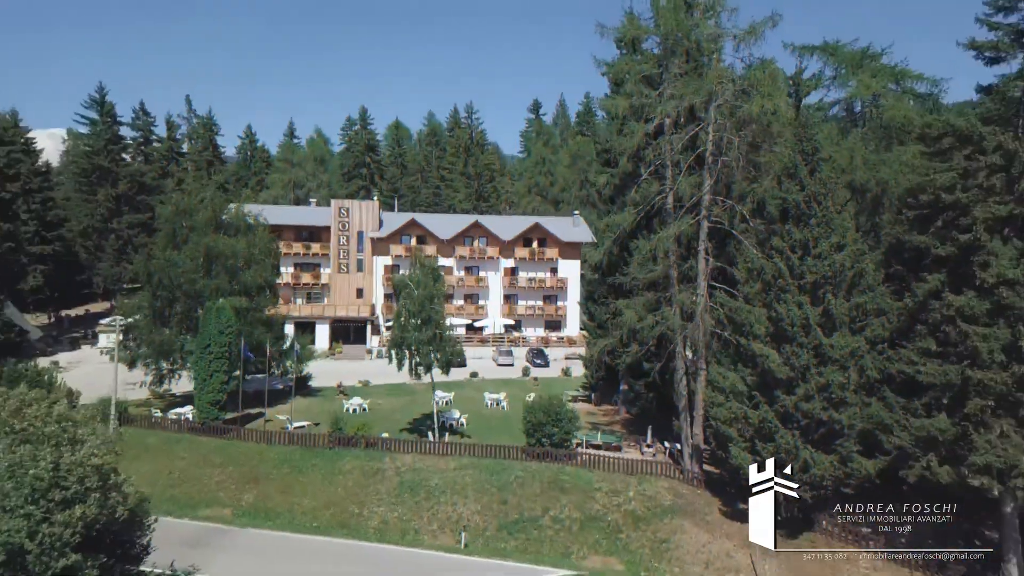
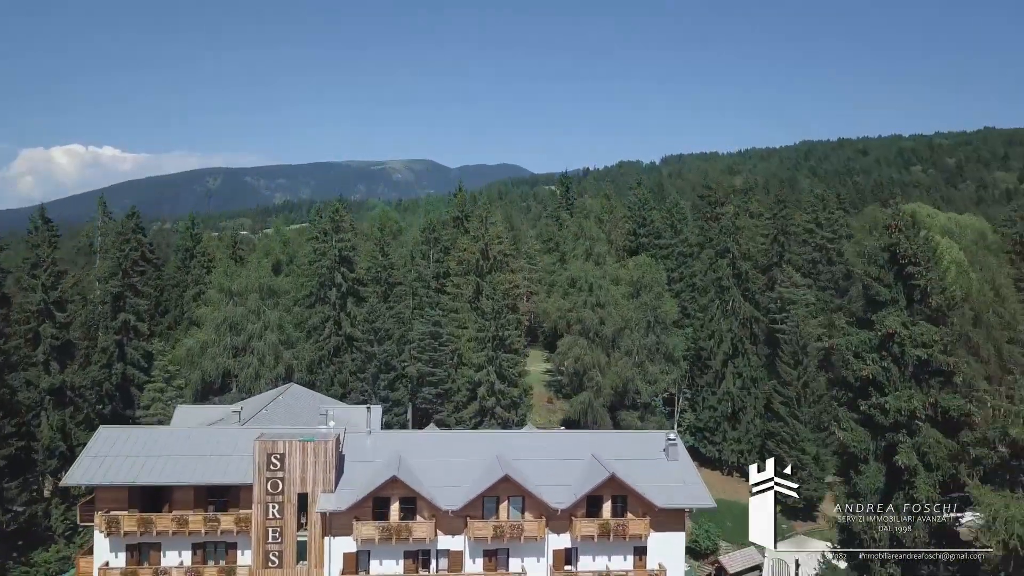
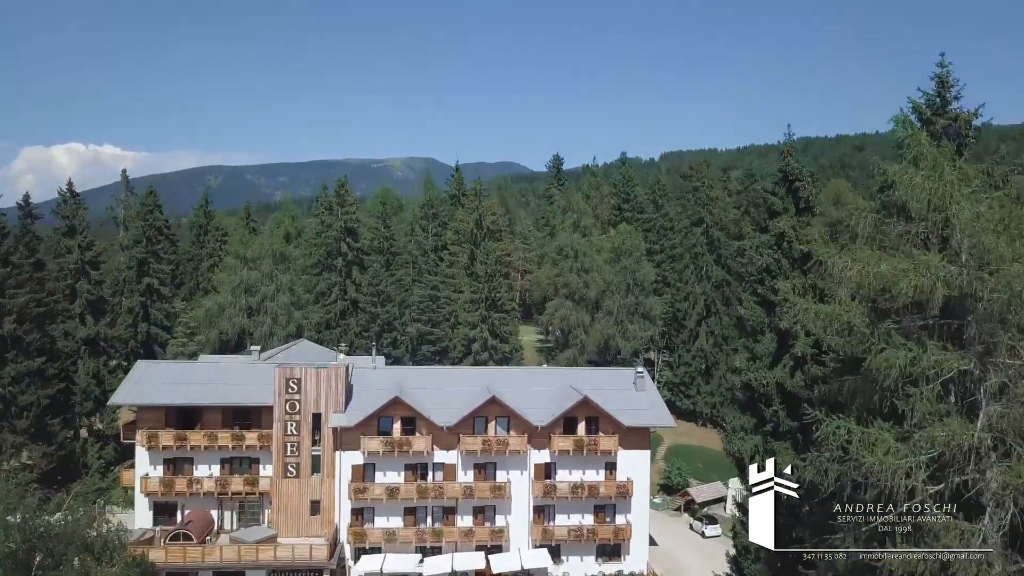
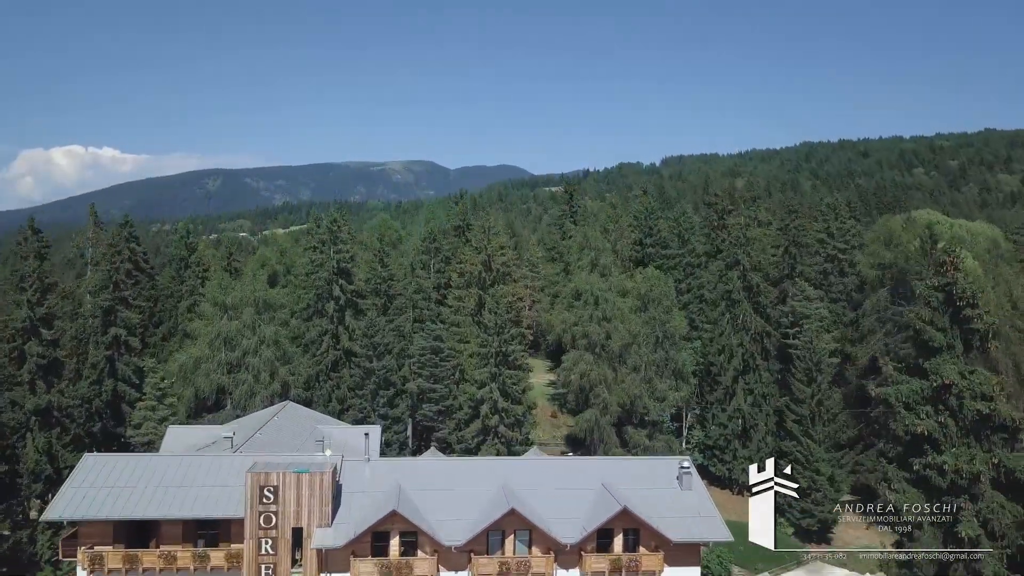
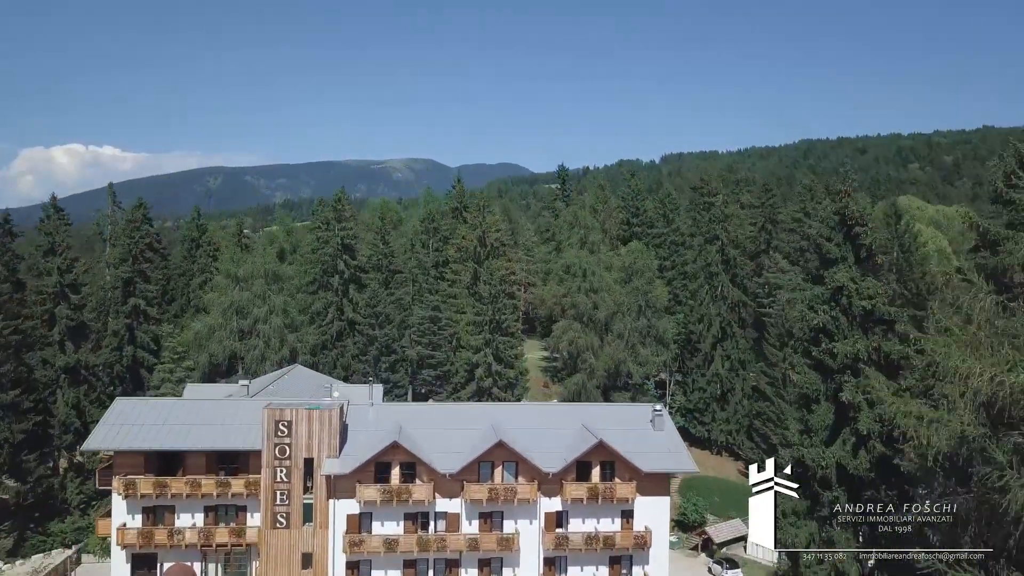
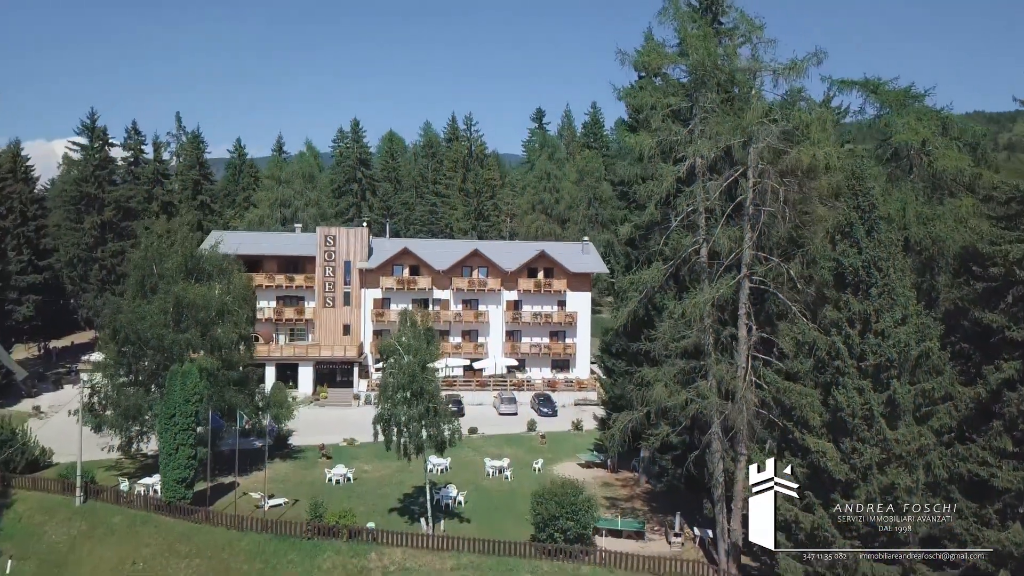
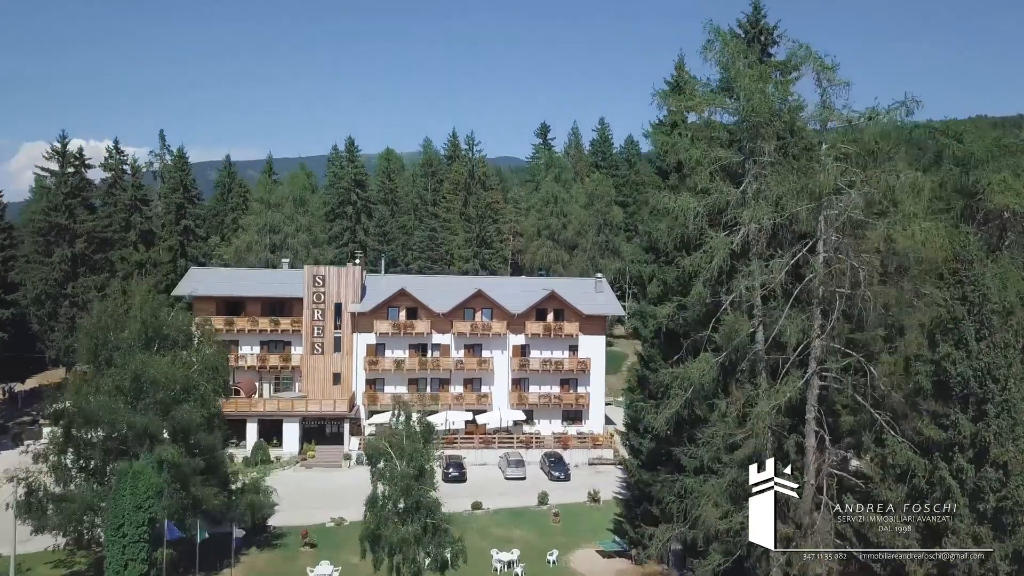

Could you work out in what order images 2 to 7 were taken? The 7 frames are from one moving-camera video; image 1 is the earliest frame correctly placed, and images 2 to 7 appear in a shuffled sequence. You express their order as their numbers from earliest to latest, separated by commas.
6, 7, 3, 5, 2, 4
